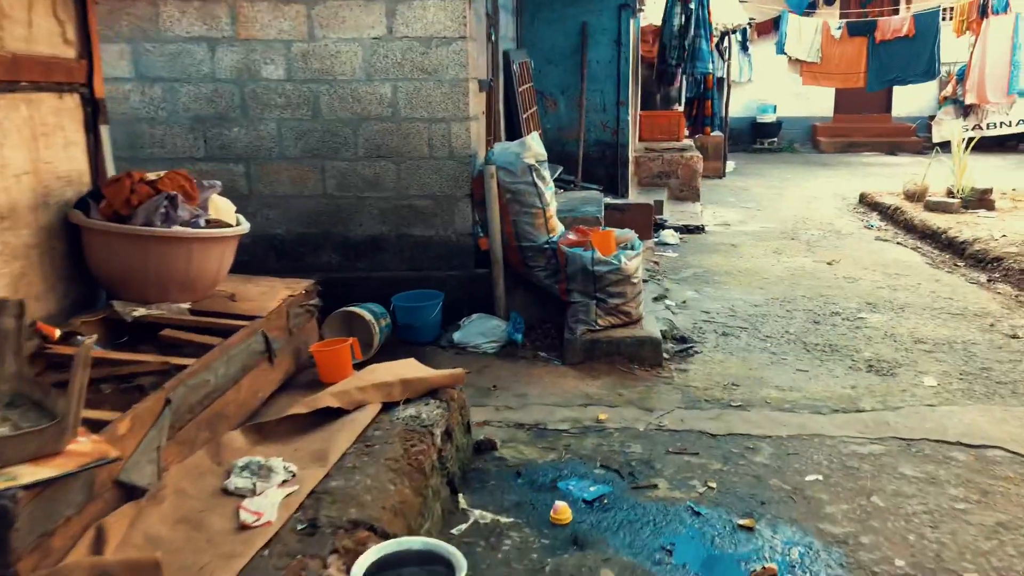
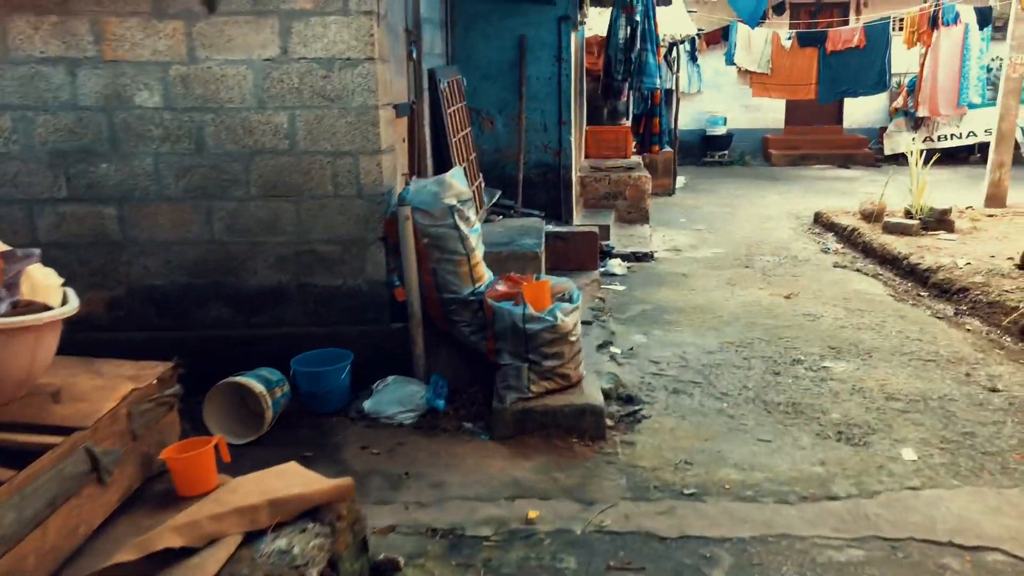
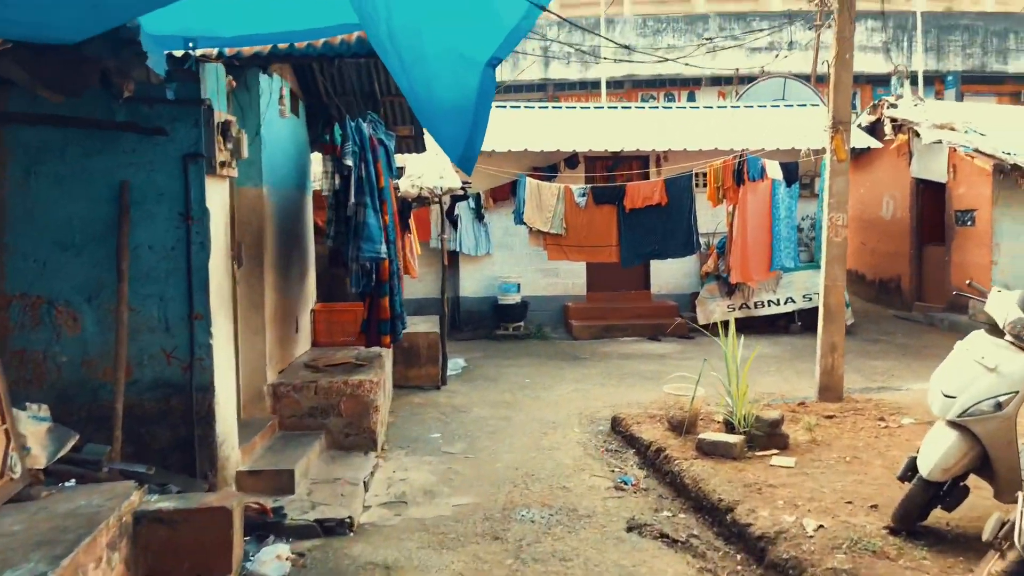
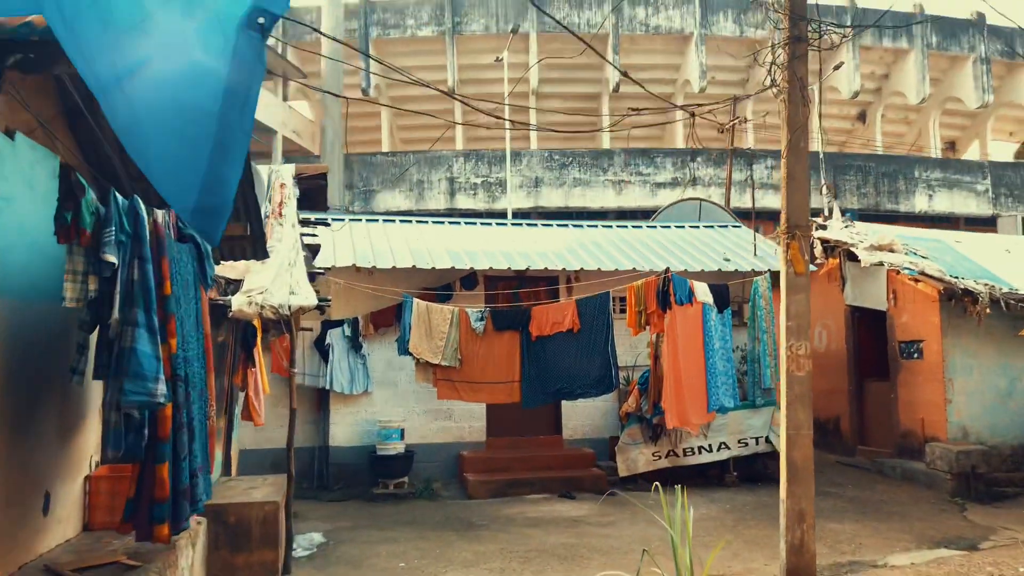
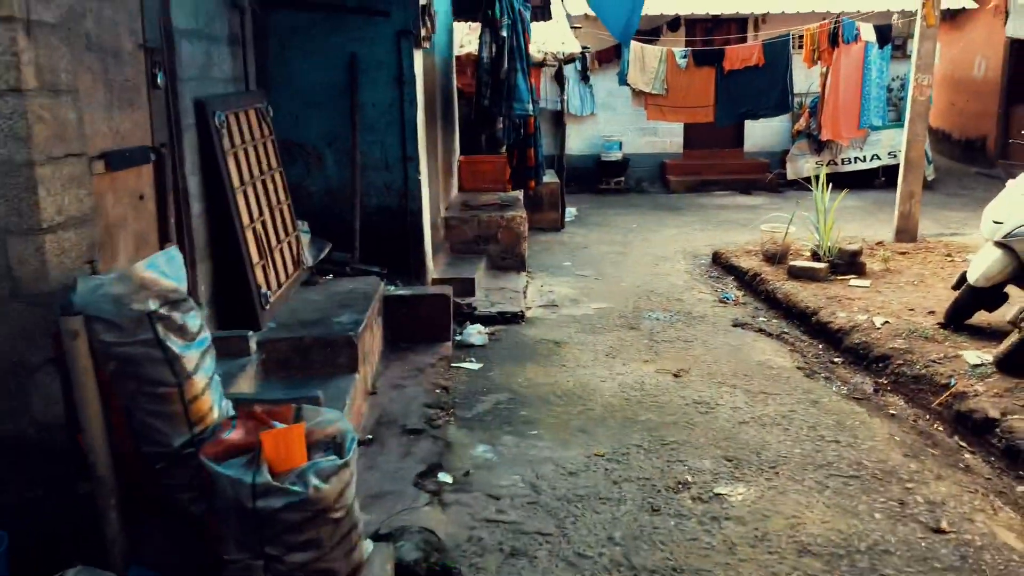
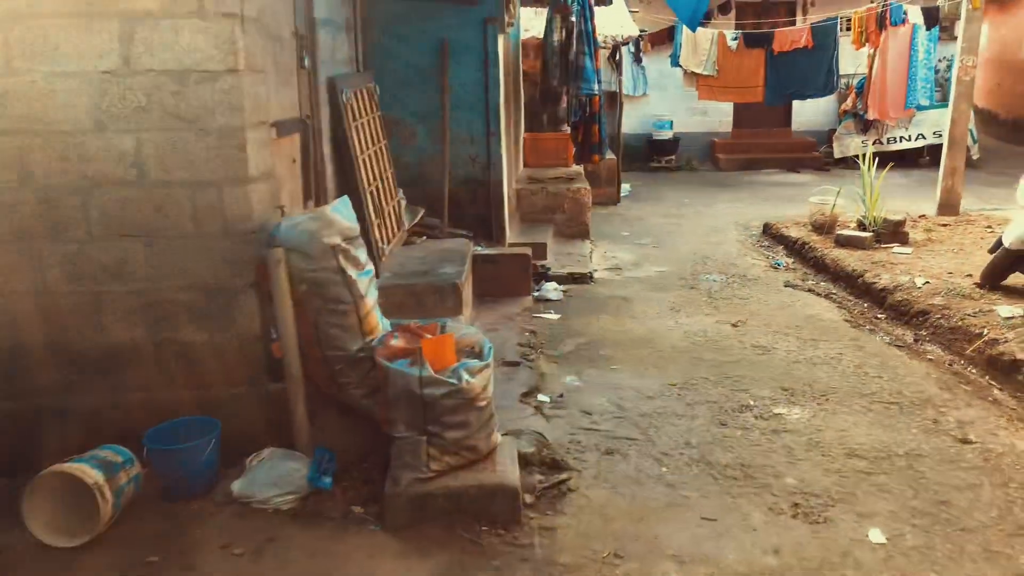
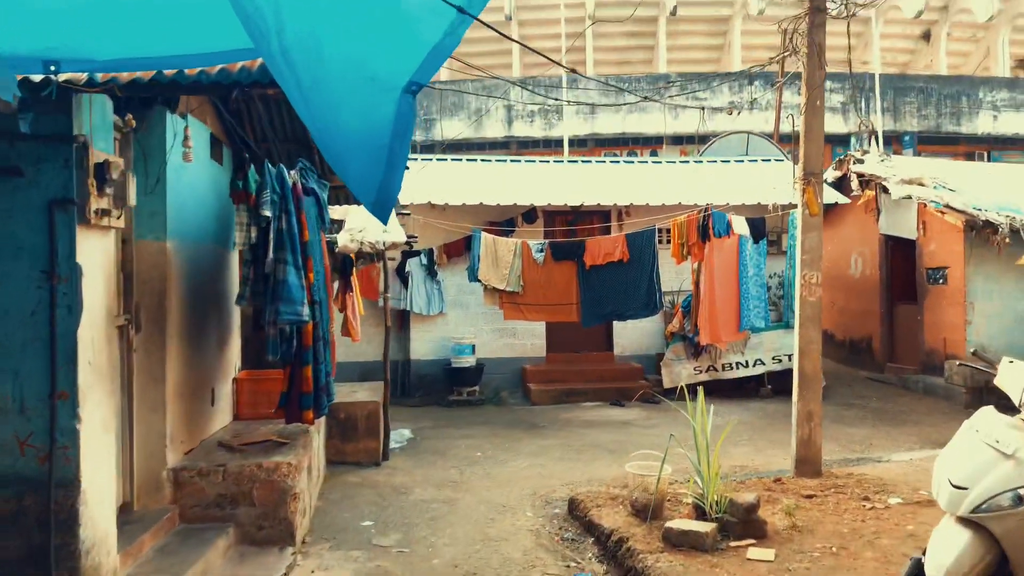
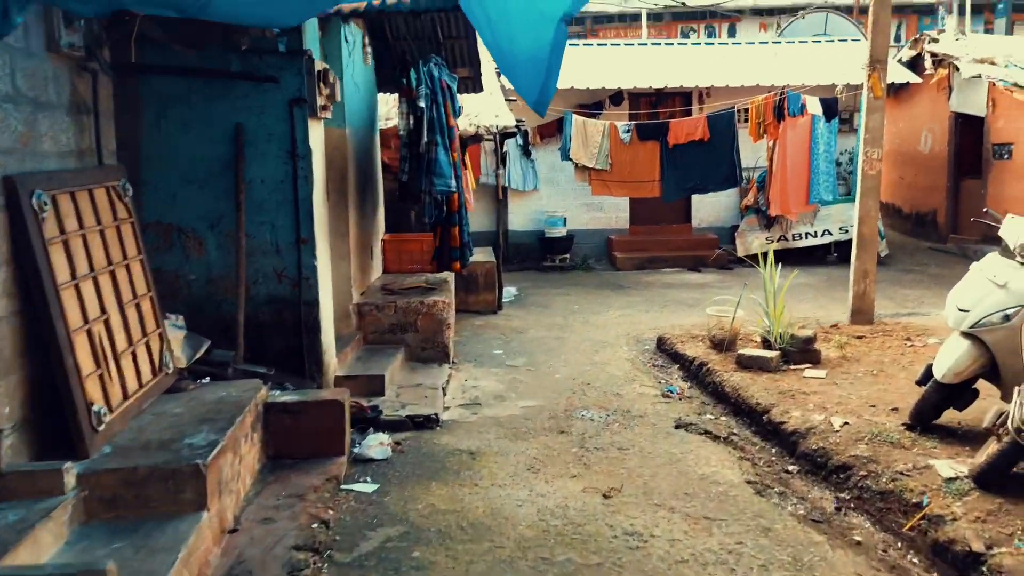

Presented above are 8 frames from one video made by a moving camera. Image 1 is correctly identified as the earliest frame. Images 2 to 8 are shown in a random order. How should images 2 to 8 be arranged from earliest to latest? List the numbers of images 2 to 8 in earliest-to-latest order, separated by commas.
2, 6, 5, 8, 3, 7, 4
